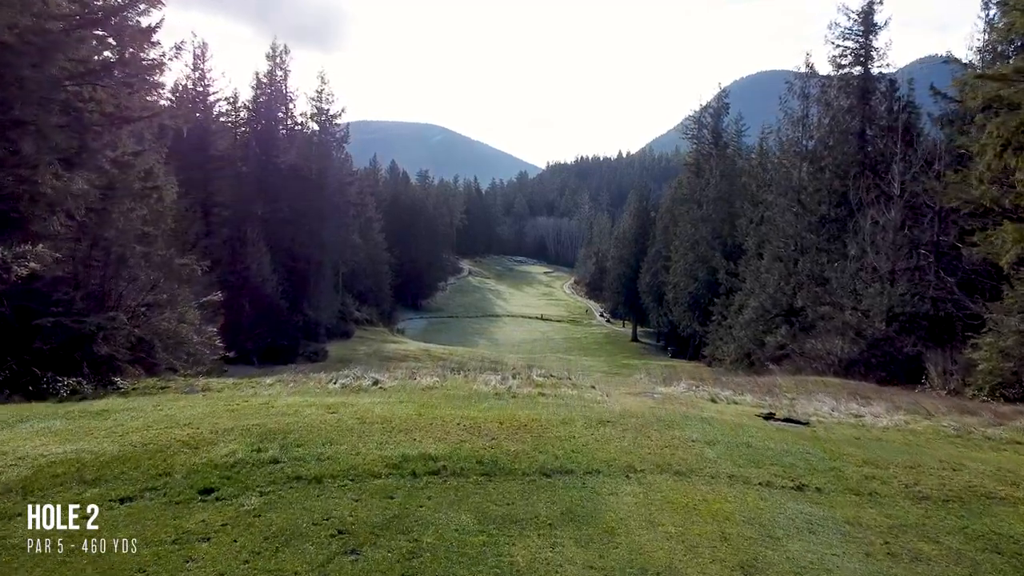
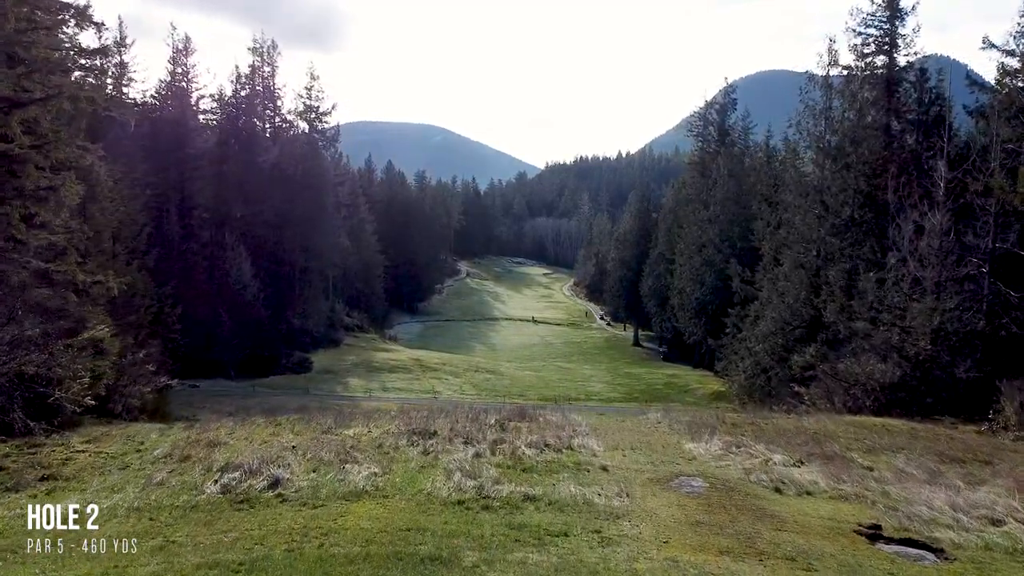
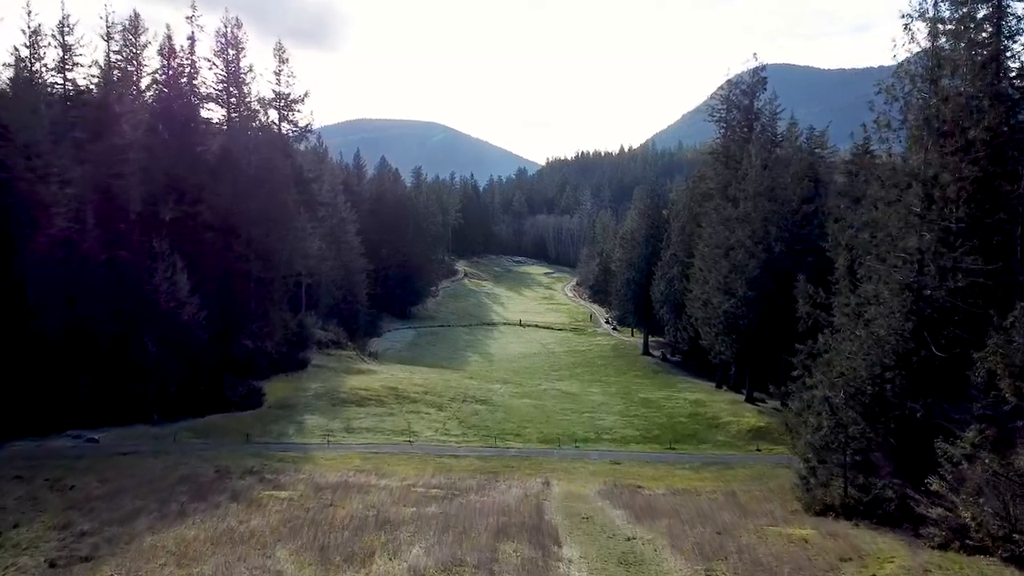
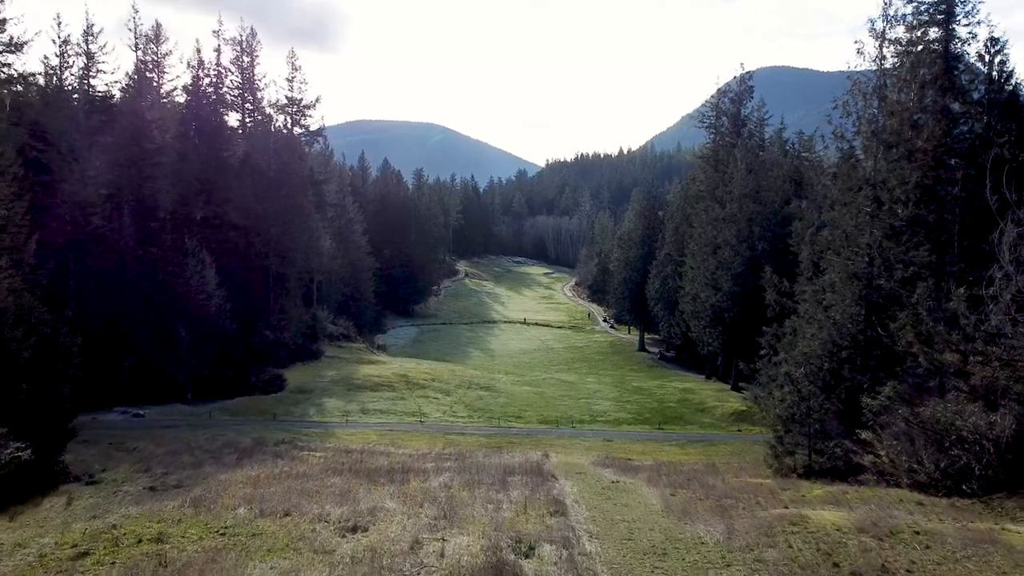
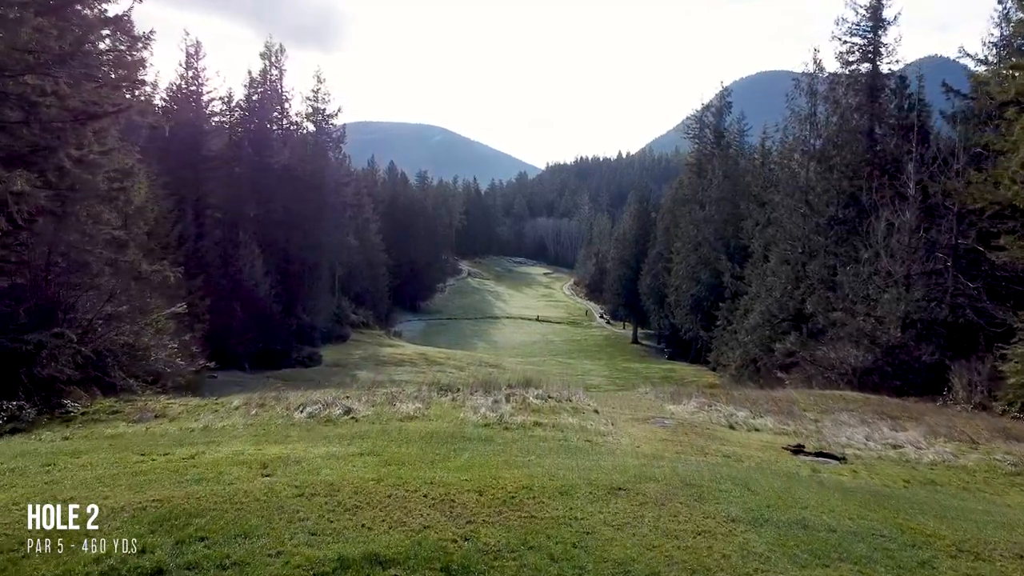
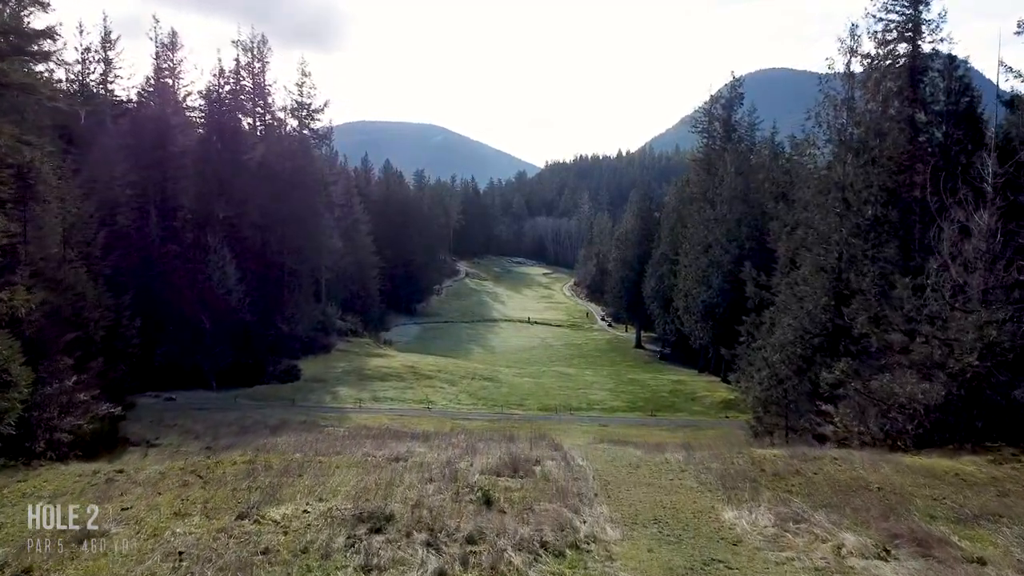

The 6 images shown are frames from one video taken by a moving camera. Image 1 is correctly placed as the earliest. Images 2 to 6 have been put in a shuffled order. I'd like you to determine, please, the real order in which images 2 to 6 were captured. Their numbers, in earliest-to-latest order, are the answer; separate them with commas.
5, 2, 6, 4, 3
